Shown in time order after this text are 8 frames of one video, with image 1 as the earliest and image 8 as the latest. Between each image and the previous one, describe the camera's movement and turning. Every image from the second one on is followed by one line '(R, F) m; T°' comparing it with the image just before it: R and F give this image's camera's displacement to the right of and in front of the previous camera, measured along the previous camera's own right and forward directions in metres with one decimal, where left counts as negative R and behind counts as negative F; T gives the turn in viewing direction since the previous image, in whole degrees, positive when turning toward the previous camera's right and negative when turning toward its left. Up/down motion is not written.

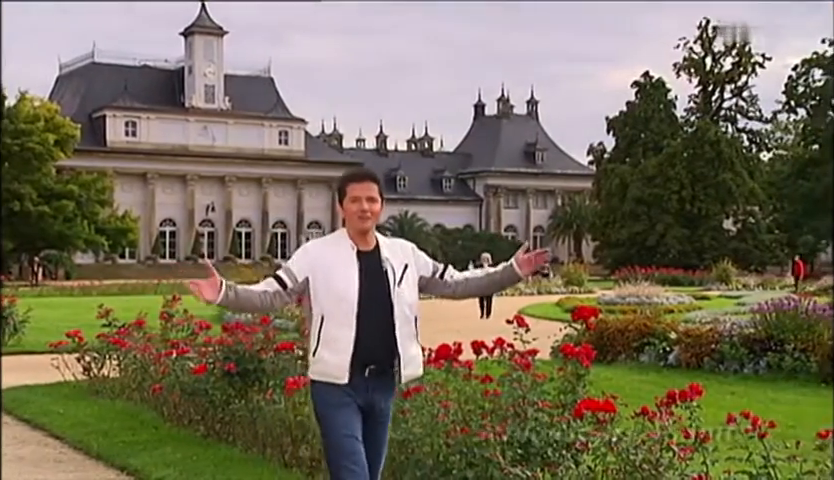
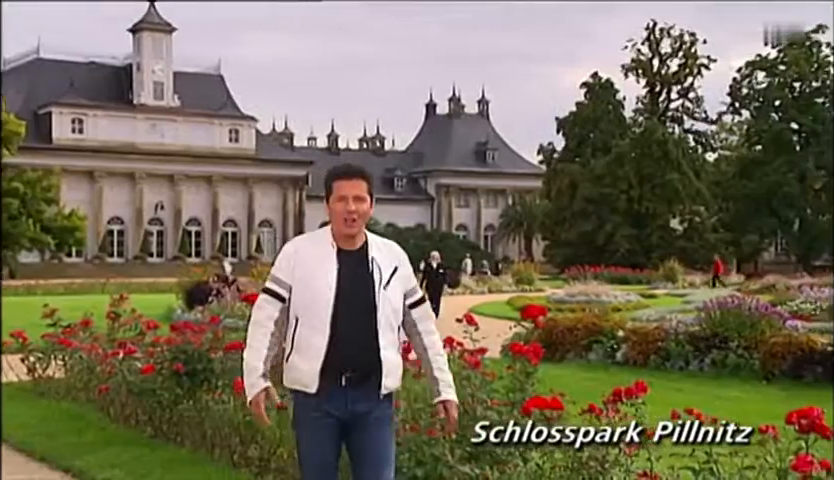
(+0.2, 0.0) m; +2°
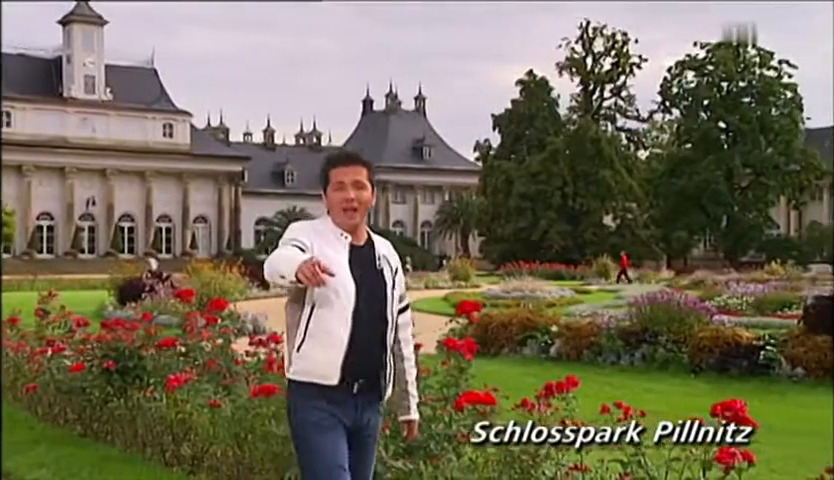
(+0.3, 0.0) m; +3°
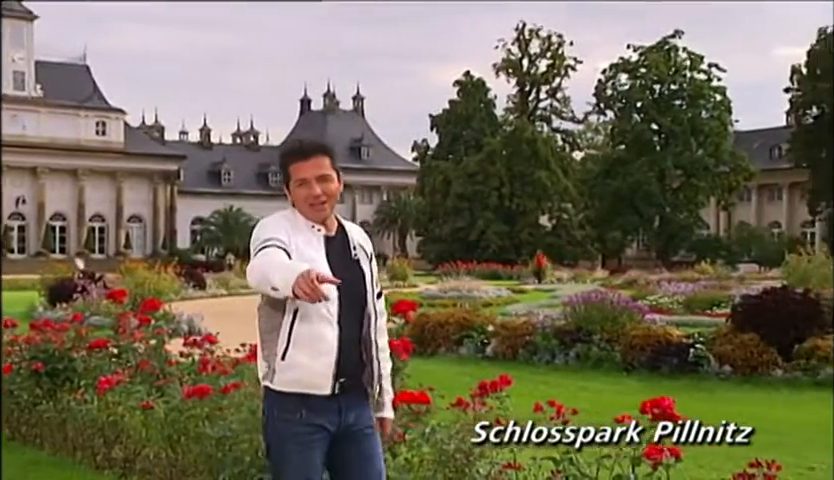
(+0.3, 0.0) m; +3°
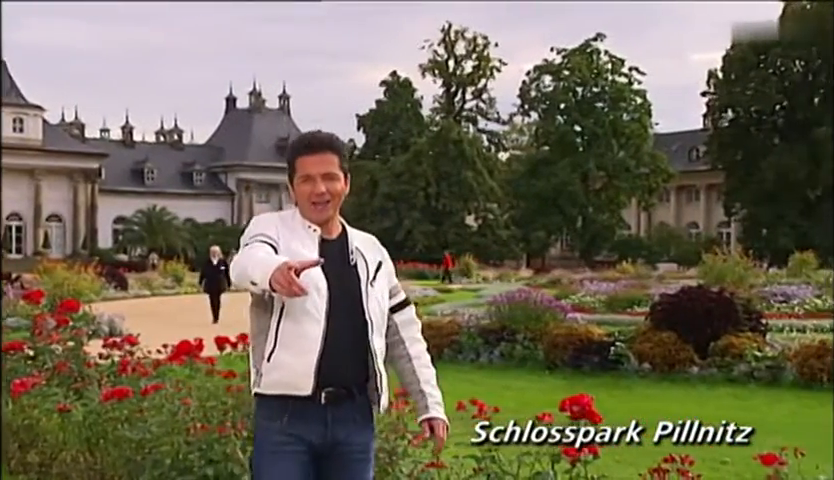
(+0.4, 0.0) m; +3°
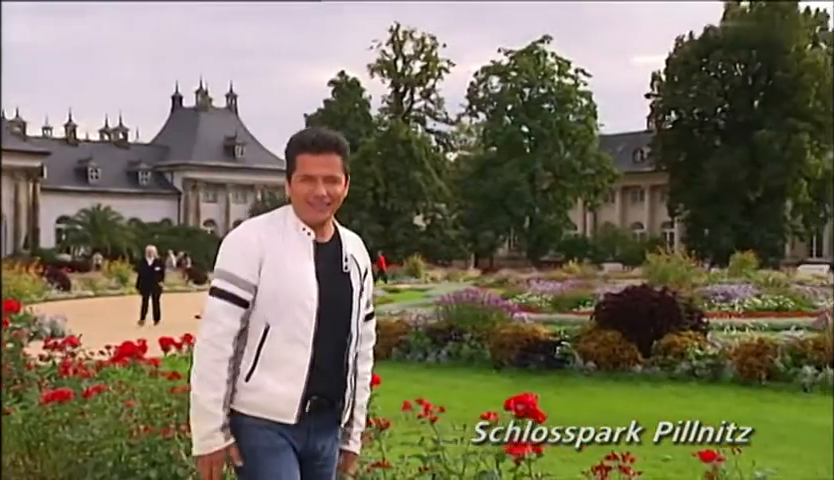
(+0.3, 0.0) m; +2°
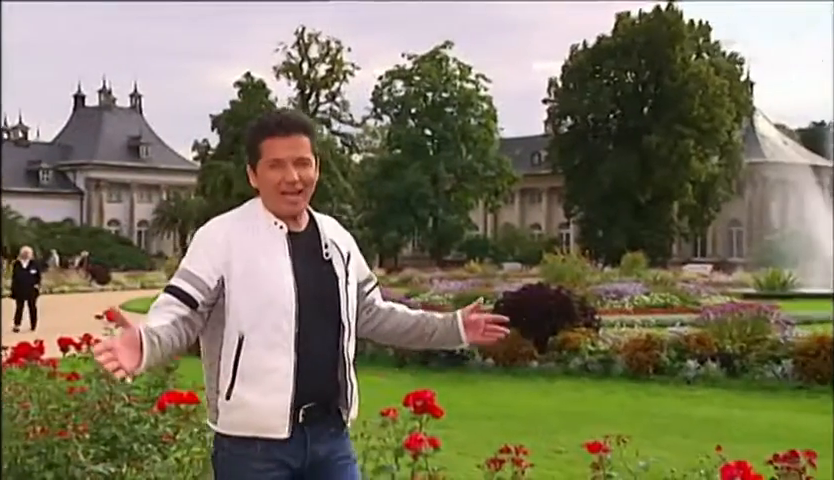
(+0.5, -0.2) m; +4°
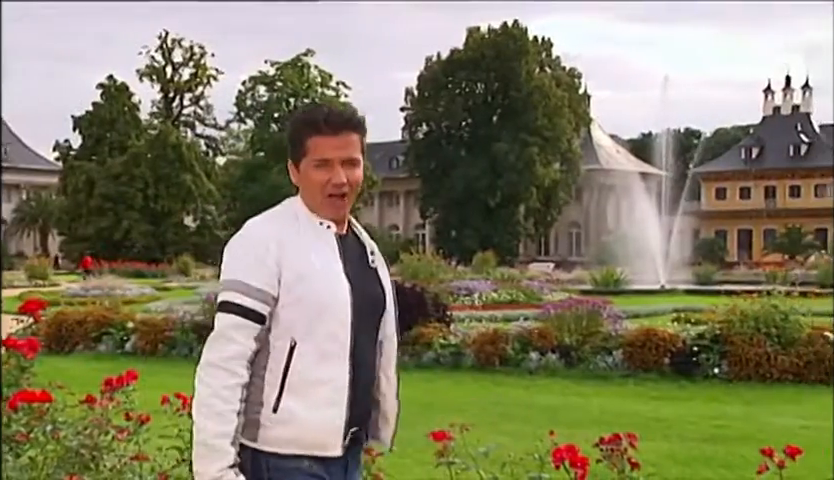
(+0.6, -0.5) m; +6°
